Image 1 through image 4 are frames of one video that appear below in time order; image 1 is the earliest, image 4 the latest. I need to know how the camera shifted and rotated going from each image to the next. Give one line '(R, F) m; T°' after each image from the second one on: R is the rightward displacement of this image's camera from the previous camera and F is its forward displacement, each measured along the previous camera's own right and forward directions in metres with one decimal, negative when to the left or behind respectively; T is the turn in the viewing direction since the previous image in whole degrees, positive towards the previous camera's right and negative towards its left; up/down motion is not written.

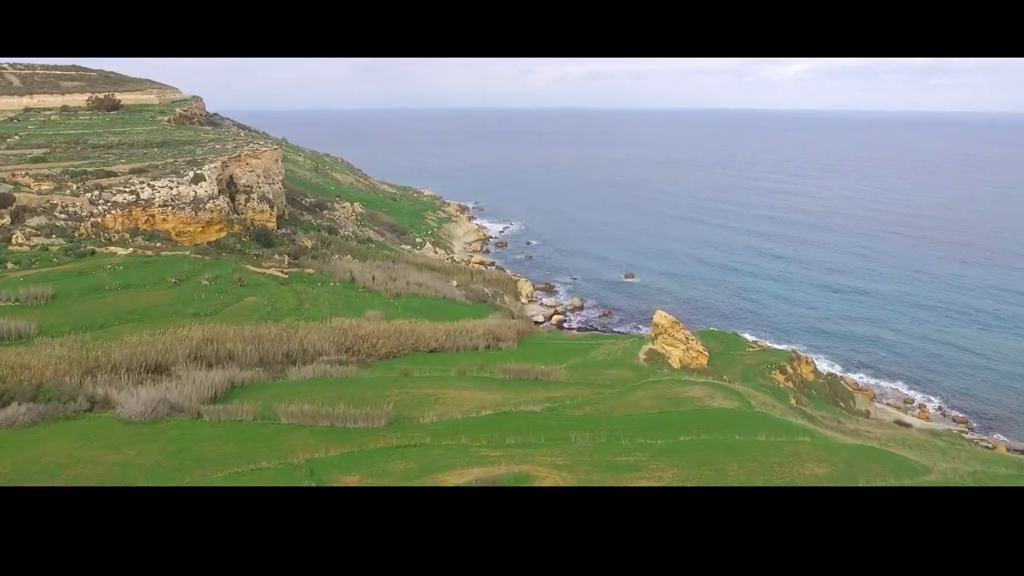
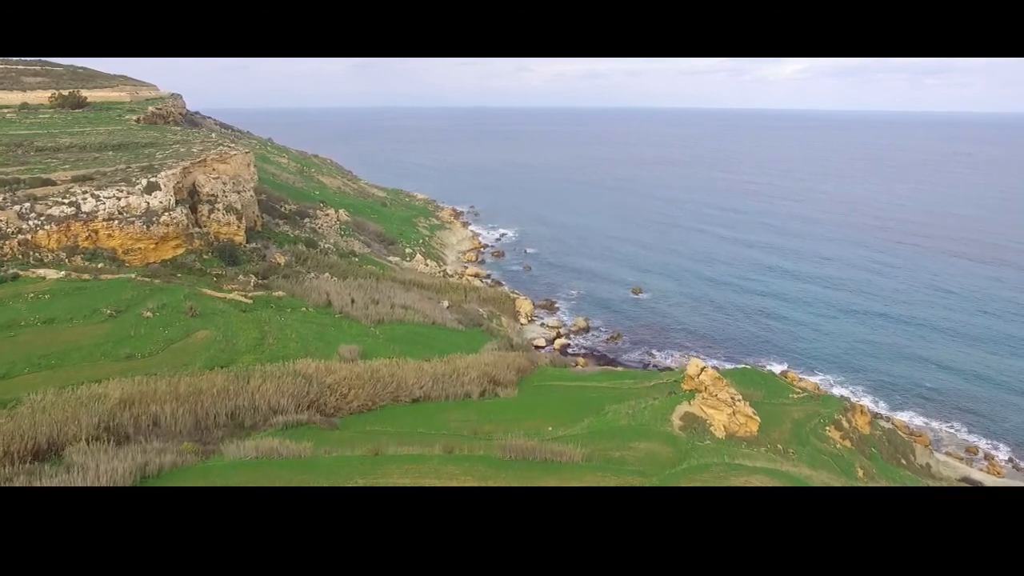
(-0.1, +2.6) m; 0°
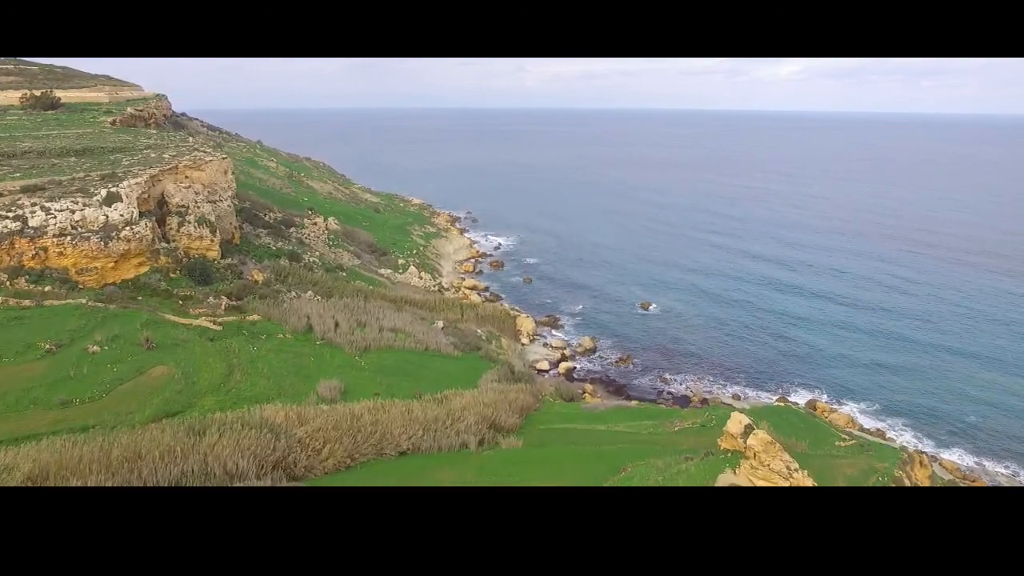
(-0.1, +1.9) m; 0°
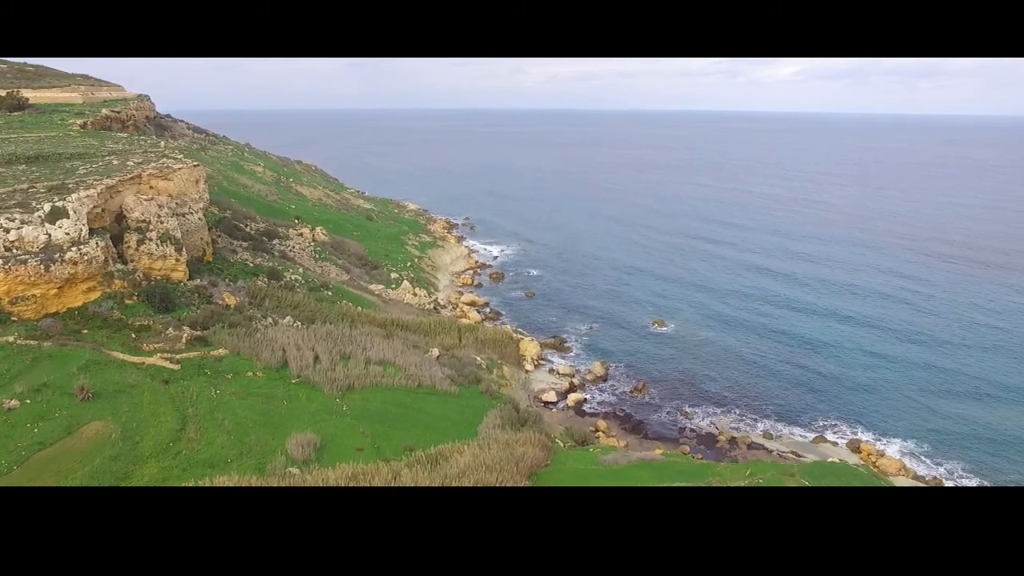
(-0.2, +2.2) m; 0°
